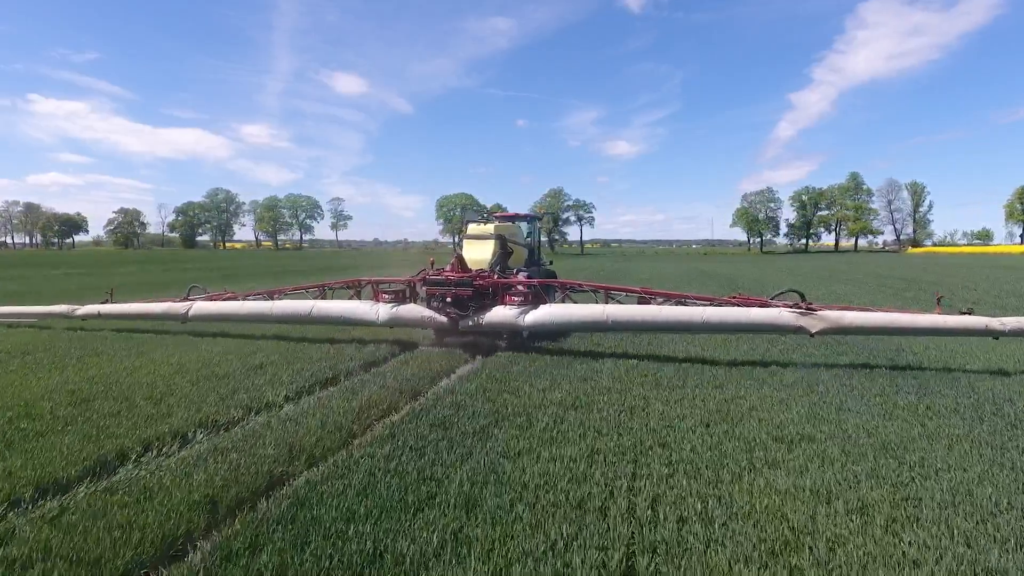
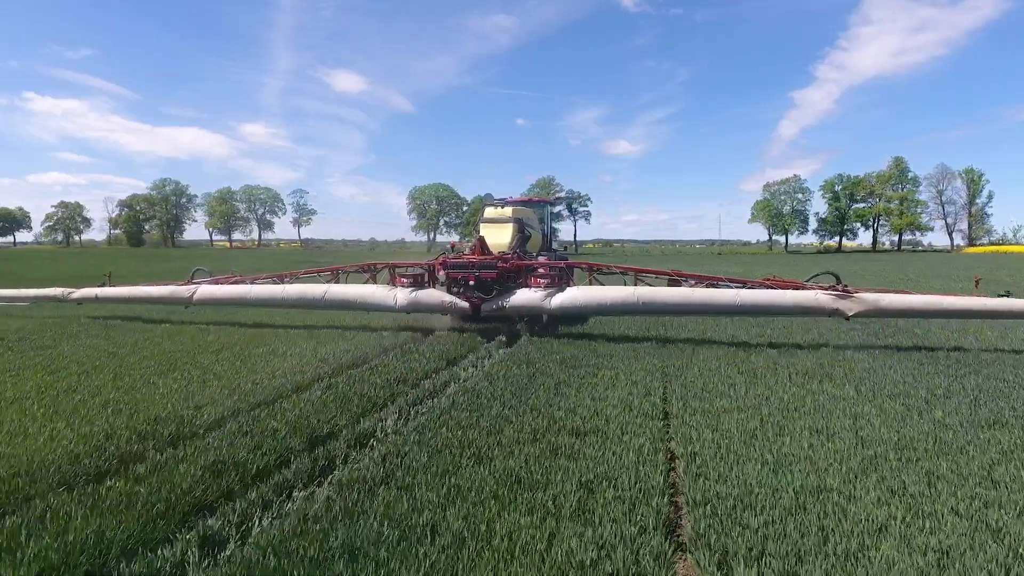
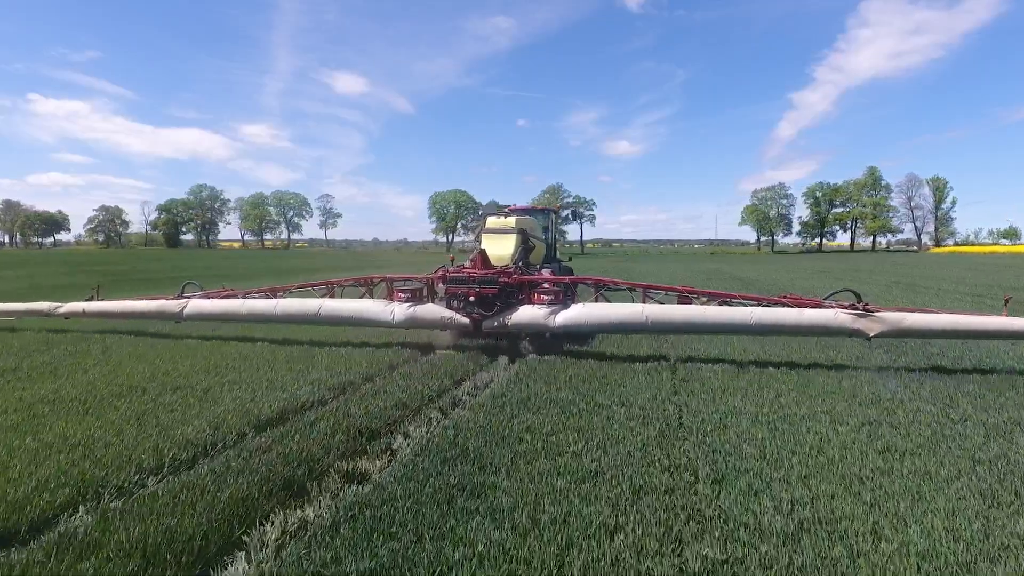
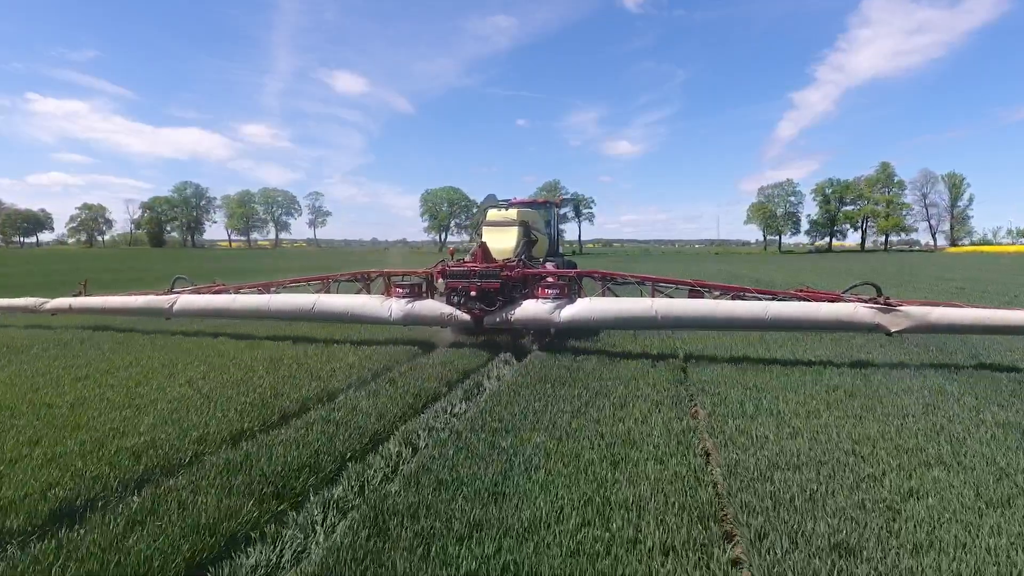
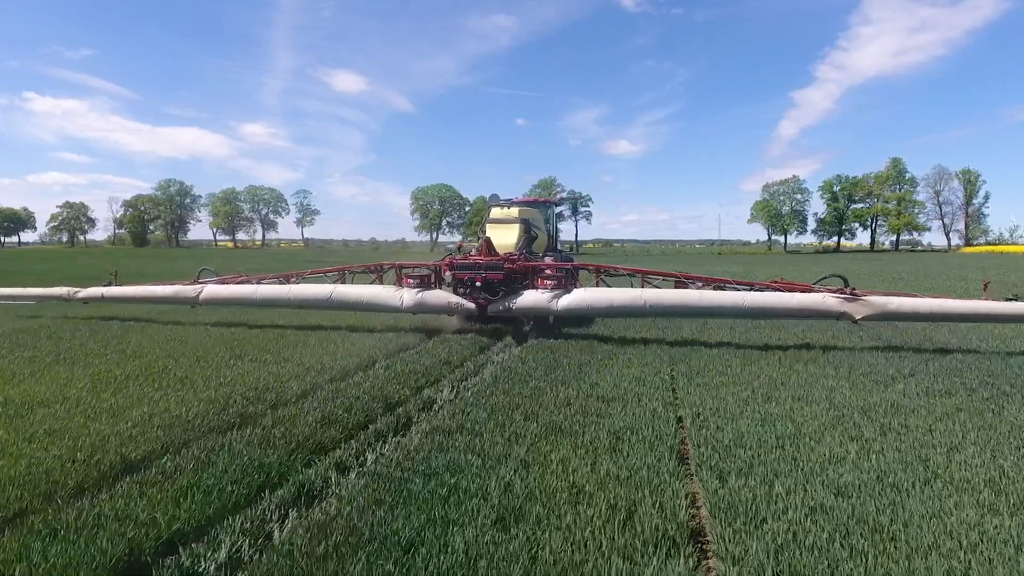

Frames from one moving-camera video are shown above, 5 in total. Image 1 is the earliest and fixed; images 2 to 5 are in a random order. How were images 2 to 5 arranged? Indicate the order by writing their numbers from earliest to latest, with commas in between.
3, 4, 5, 2
